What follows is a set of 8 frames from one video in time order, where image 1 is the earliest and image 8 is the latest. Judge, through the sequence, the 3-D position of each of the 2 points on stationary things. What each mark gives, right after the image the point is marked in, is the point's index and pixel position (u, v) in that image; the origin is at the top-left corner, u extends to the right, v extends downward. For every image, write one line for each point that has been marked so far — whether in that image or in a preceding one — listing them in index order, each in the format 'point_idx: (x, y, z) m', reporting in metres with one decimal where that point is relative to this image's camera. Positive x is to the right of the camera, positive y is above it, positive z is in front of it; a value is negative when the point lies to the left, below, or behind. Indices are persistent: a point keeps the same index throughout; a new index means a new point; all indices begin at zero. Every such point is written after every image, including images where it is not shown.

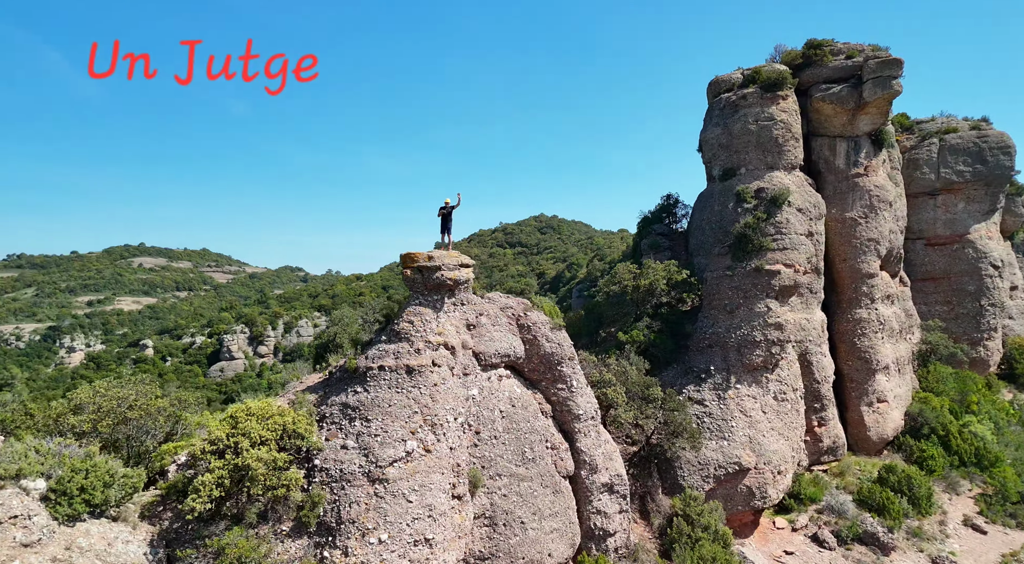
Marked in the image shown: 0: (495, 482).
0: (-0.5, -5.7, +18.1) m
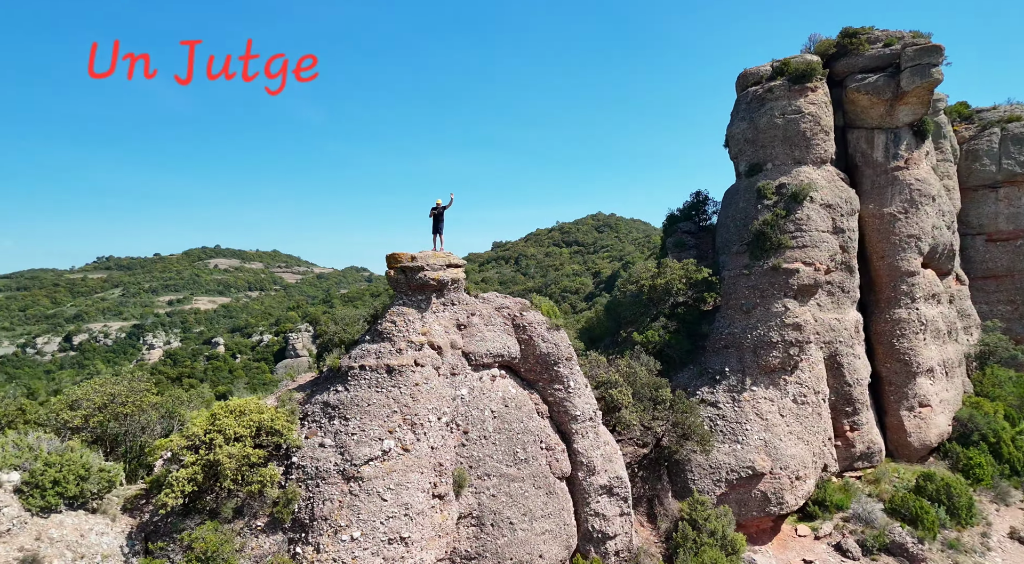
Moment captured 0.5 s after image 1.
0: (-0.8, -5.7, +18.0) m
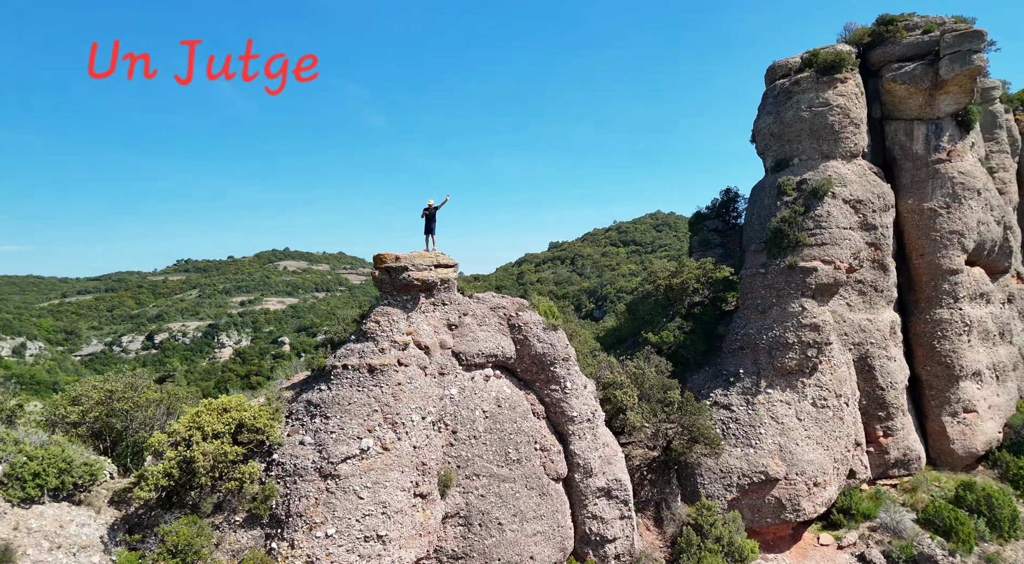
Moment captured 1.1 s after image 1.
0: (-1.2, -5.7, +18.0) m
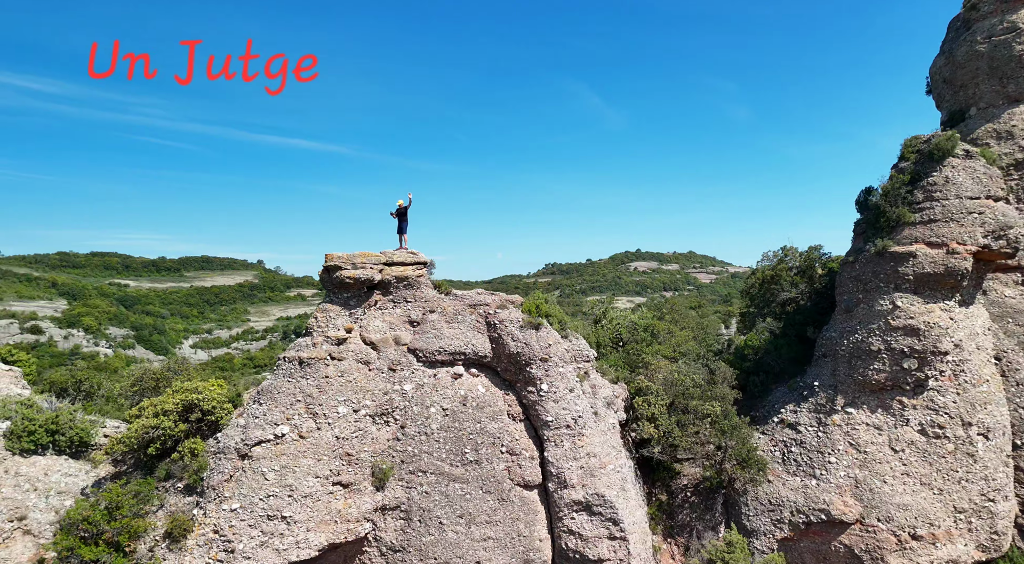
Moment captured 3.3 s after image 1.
0: (-2.8, -5.6, +18.2) m
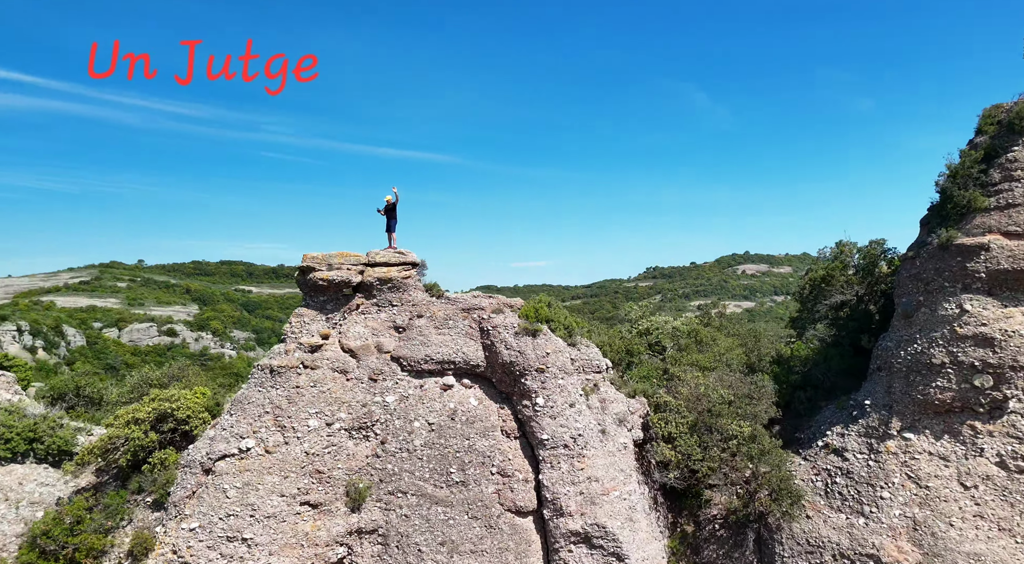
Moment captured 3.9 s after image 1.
0: (-3.1, -5.7, +16.6) m
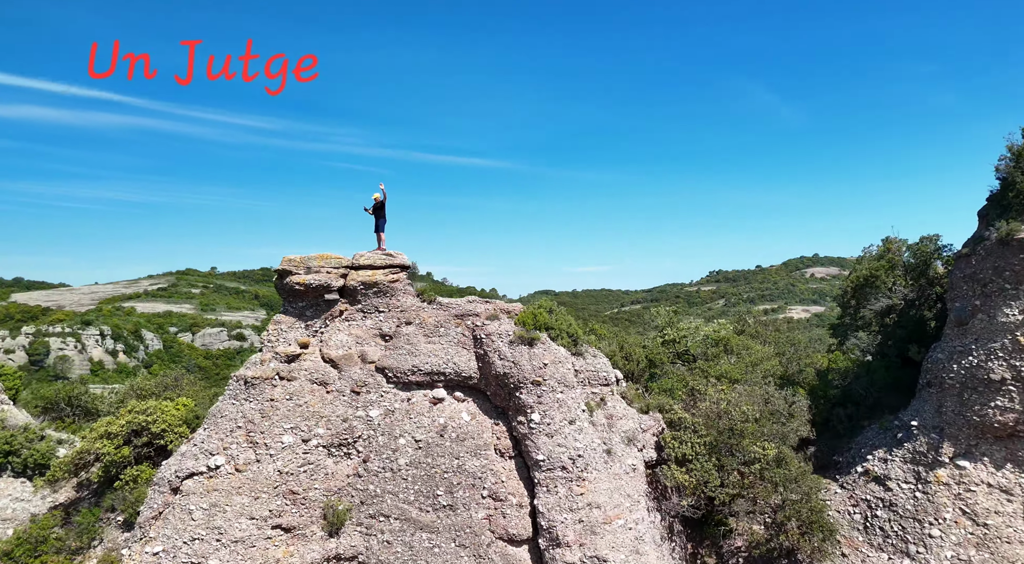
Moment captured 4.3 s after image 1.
0: (-3.3, -5.8, +15.3) m
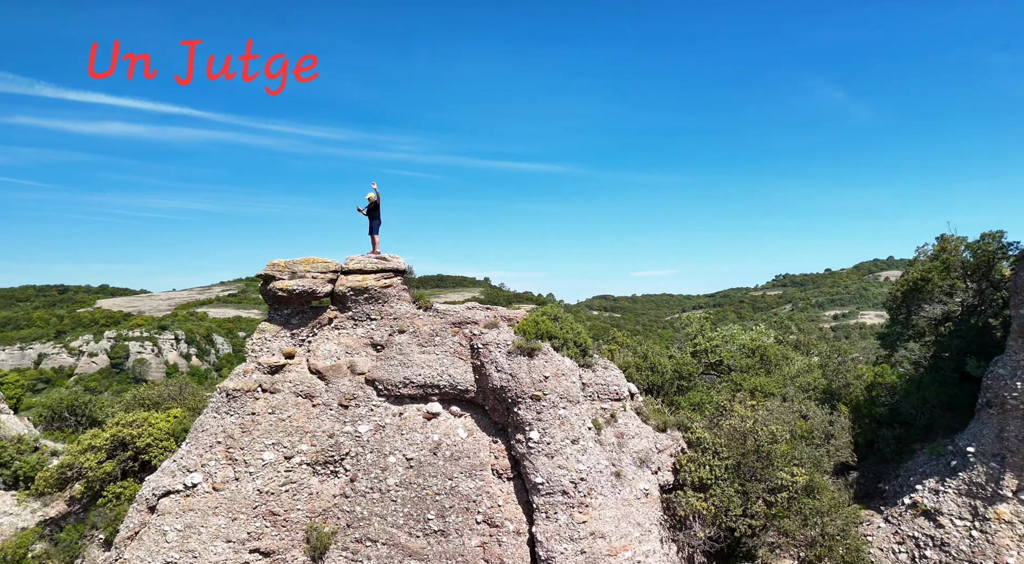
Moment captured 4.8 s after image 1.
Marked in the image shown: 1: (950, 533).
0: (-3.4, -6.0, +14.2) m
1: (+8.6, -4.9, +12.5) m
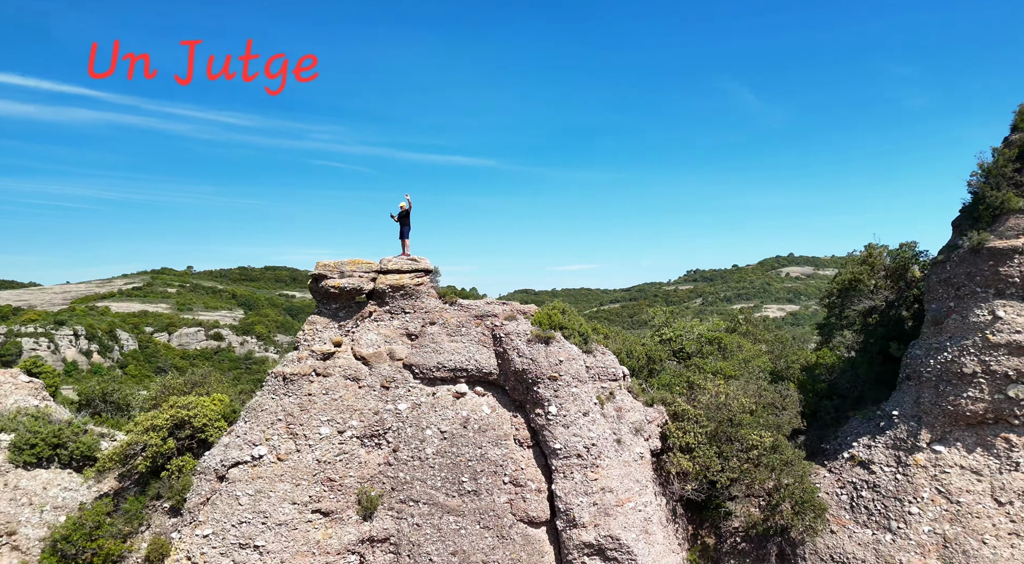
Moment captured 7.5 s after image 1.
0: (-2.8, -5.9, +16.6) m
1: (+9.3, -4.9, +16.0) m
